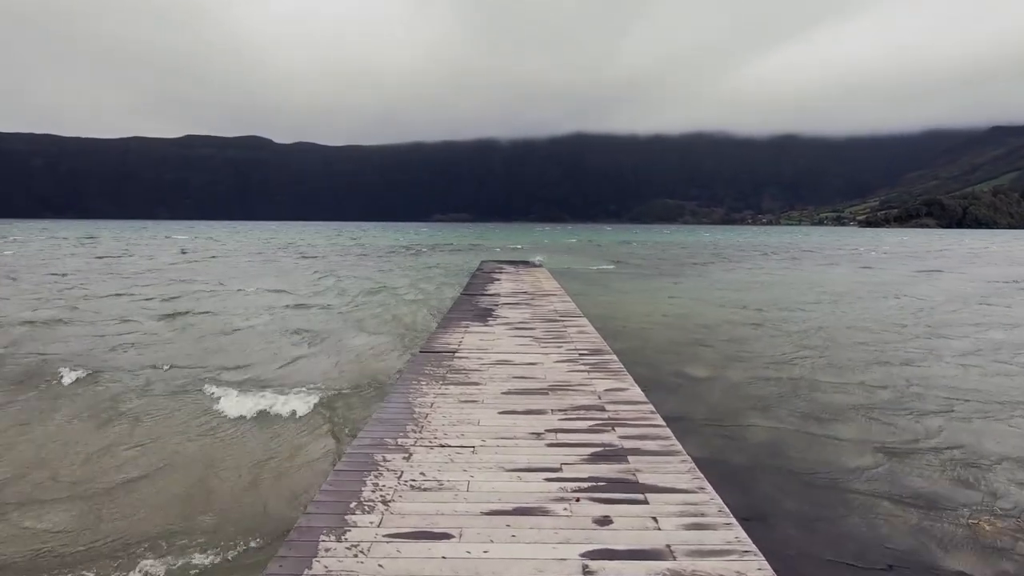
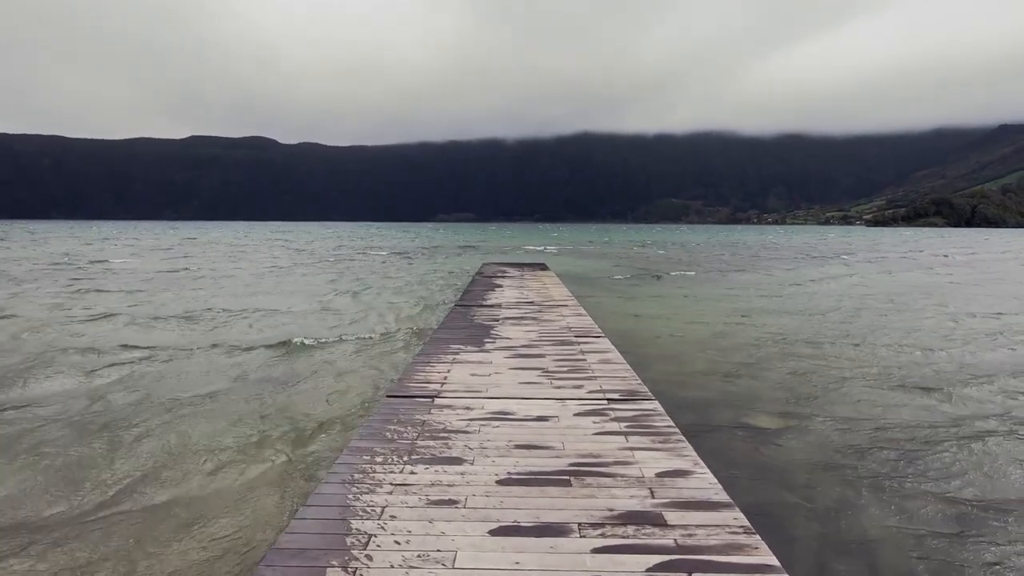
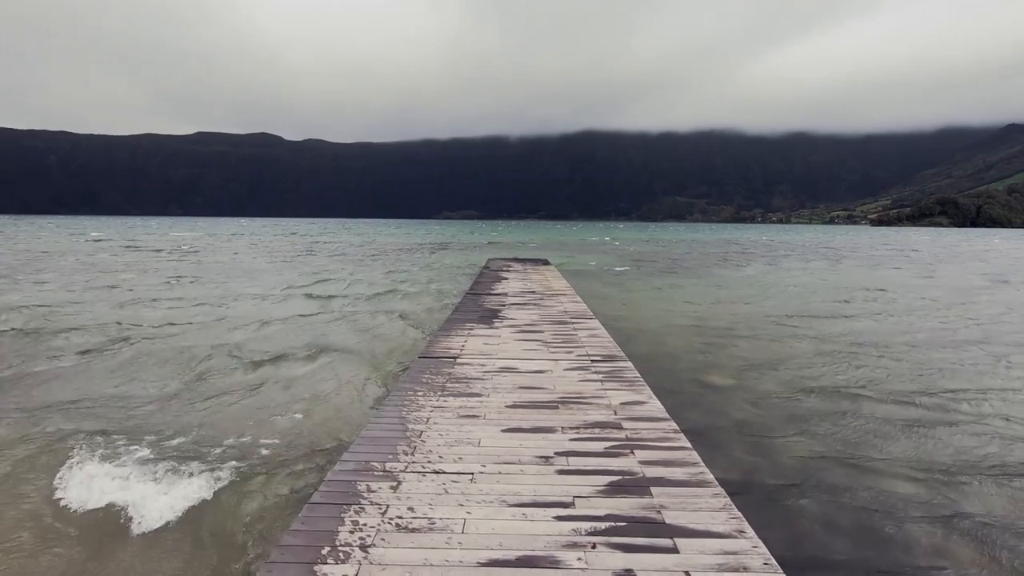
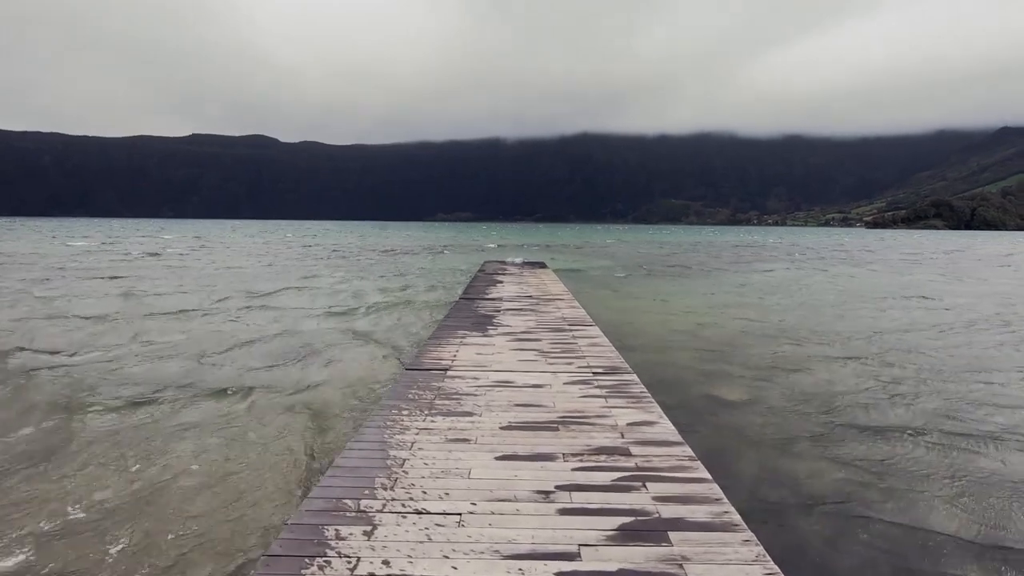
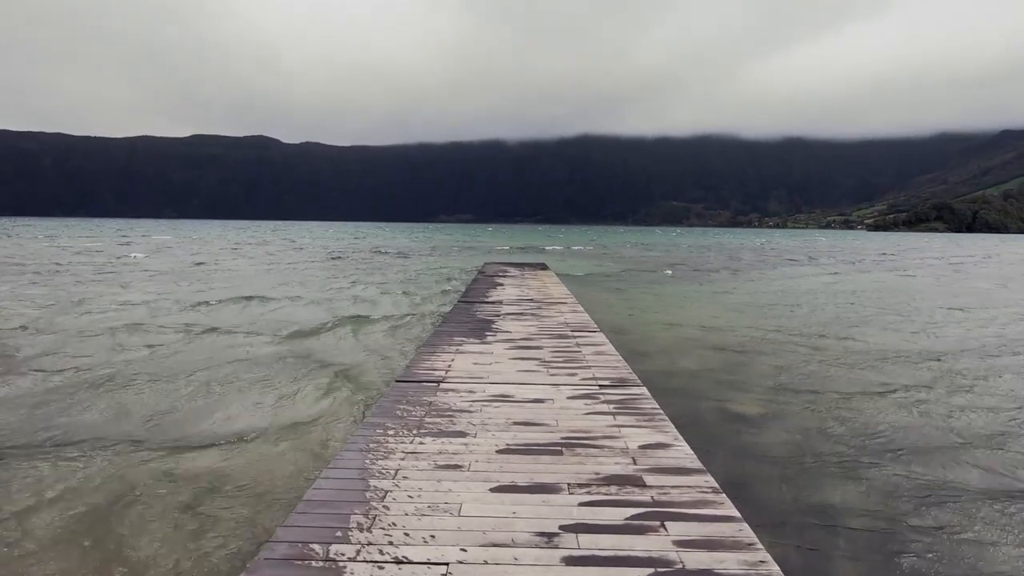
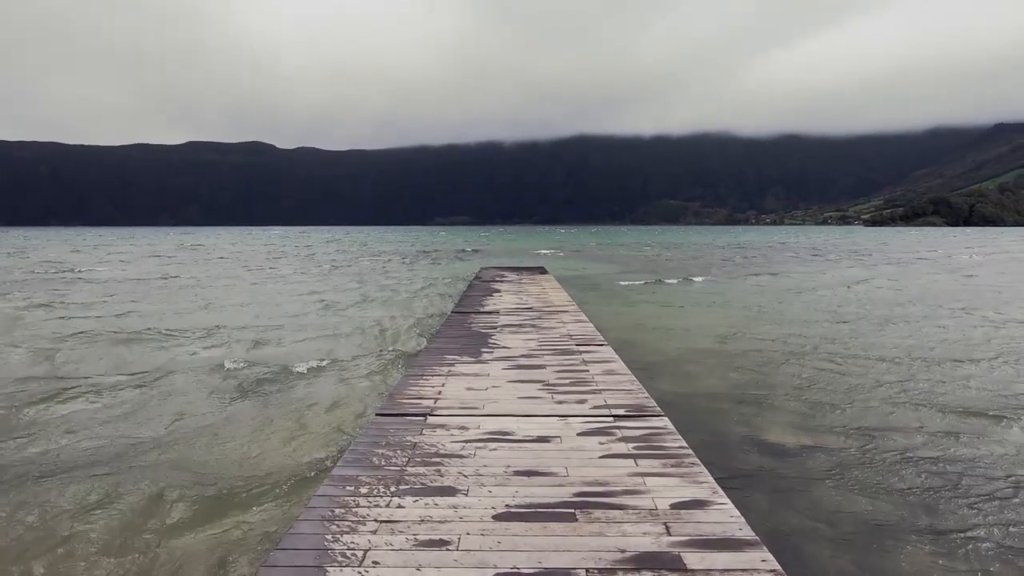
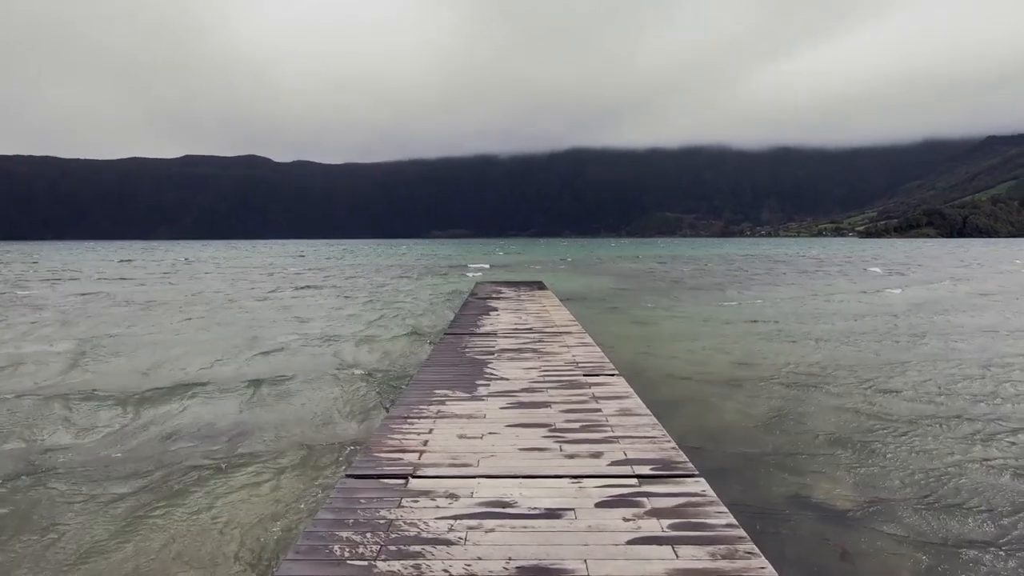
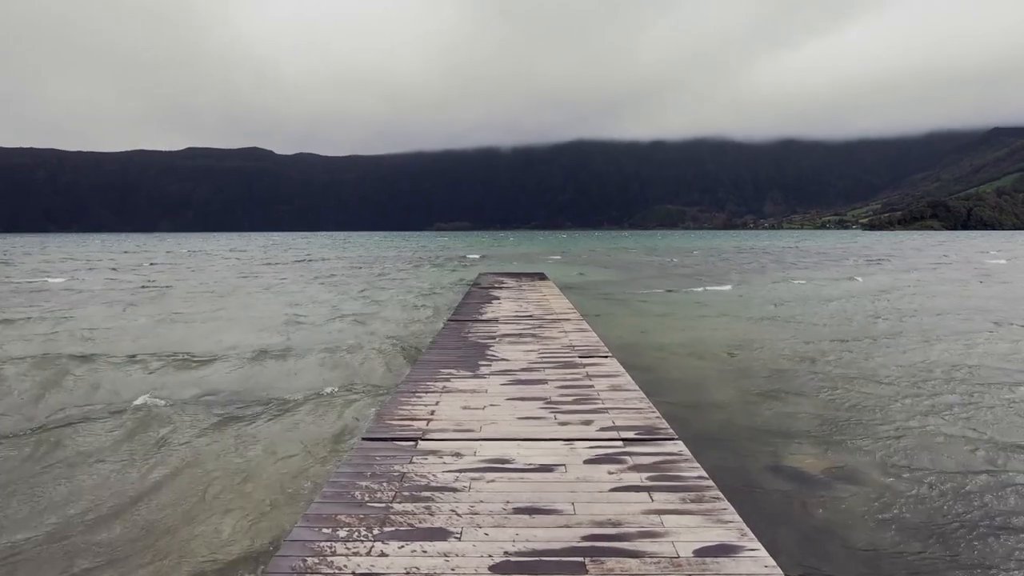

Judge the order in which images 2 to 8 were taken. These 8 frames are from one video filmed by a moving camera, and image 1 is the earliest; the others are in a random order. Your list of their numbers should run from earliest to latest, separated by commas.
3, 4, 5, 2, 6, 8, 7
